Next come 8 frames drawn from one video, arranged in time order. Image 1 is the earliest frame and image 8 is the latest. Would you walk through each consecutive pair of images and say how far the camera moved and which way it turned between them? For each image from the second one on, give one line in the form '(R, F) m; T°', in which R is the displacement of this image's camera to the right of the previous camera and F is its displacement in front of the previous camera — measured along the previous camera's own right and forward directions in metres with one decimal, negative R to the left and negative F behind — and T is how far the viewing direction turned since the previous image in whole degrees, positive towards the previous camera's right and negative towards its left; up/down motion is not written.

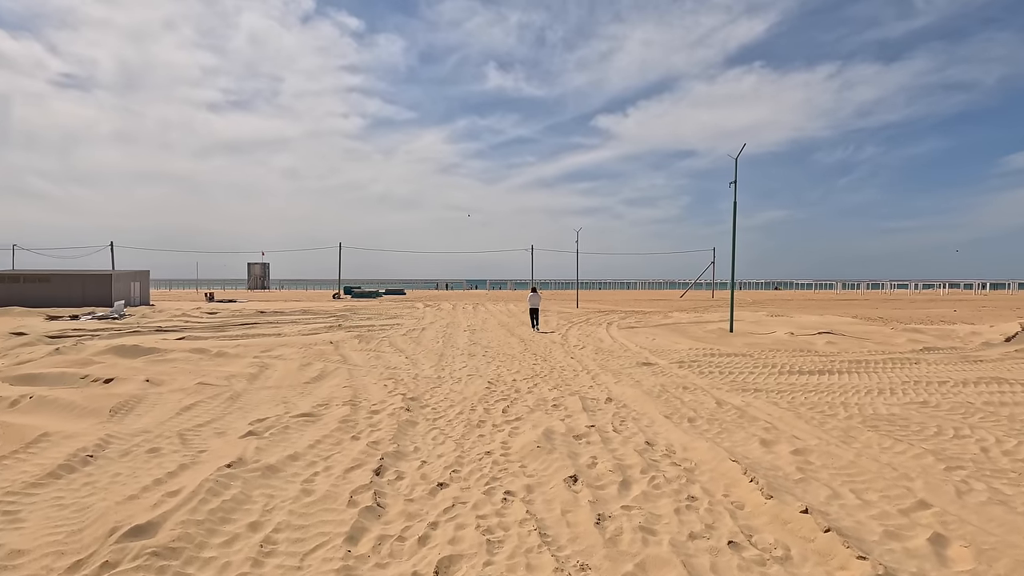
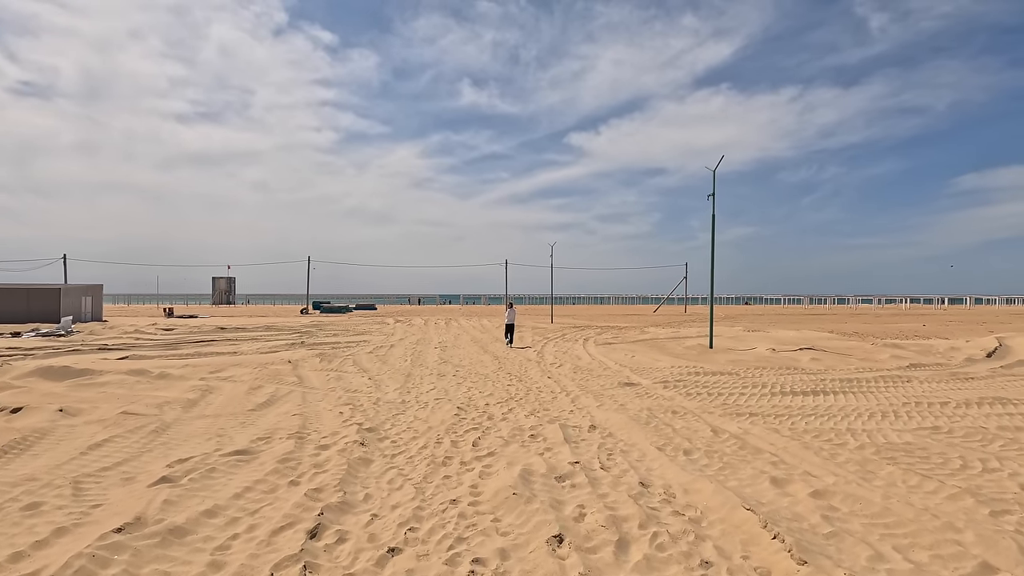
(0.0, +0.9) m; +3°
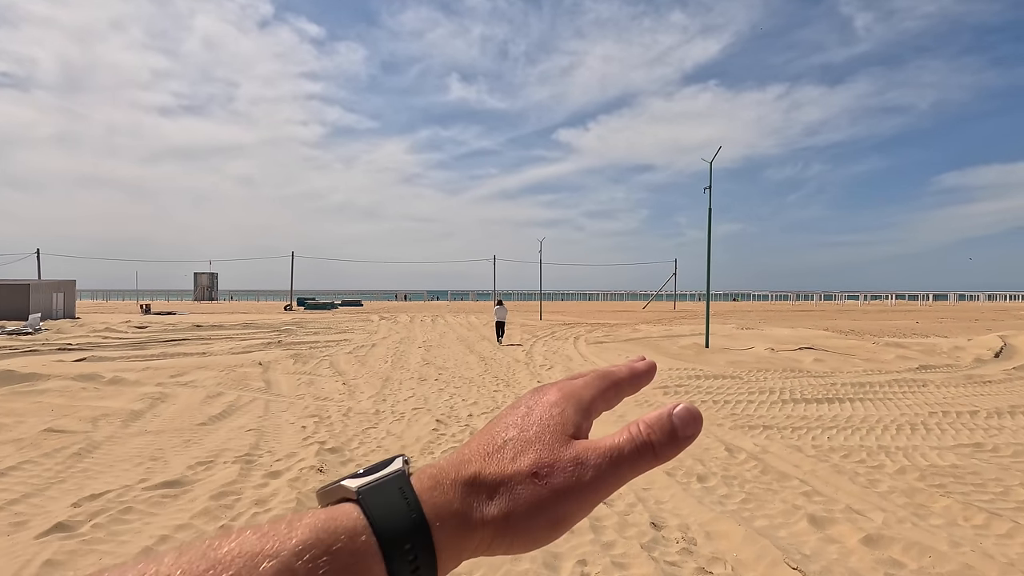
(0.0, +1.0) m; +1°
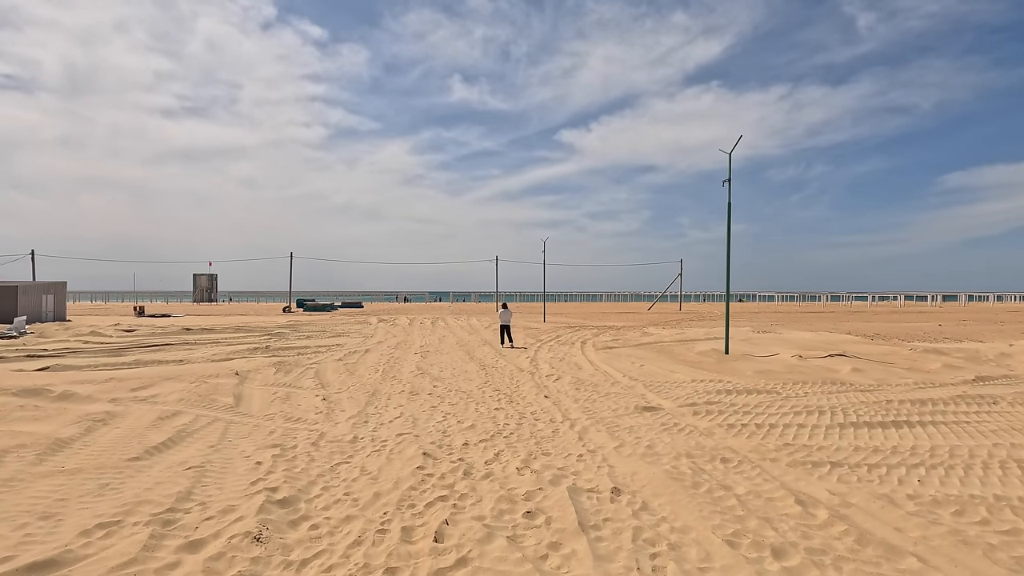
(0.0, +1.5) m; 0°
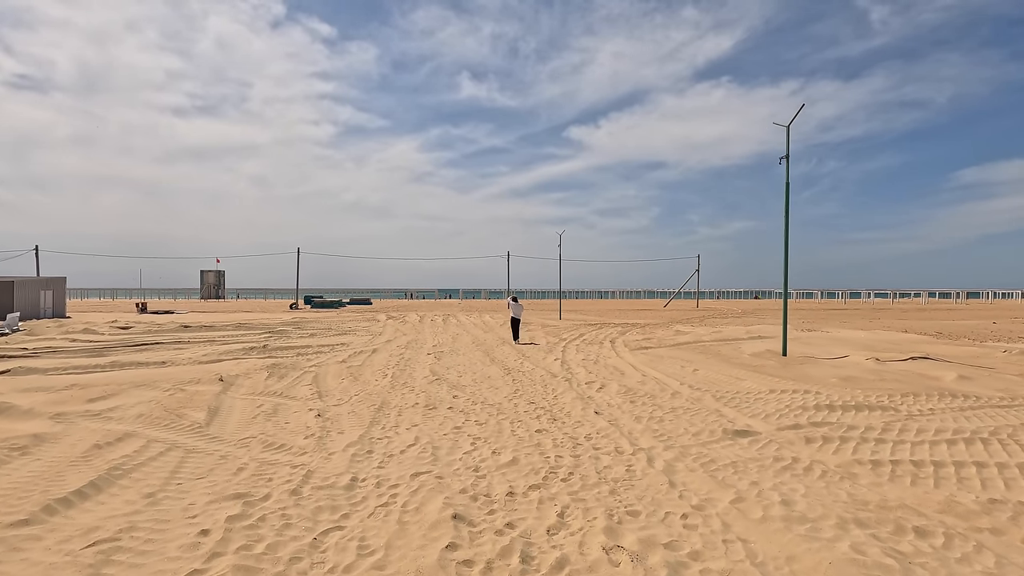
(-0.5, +2.2) m; -1°
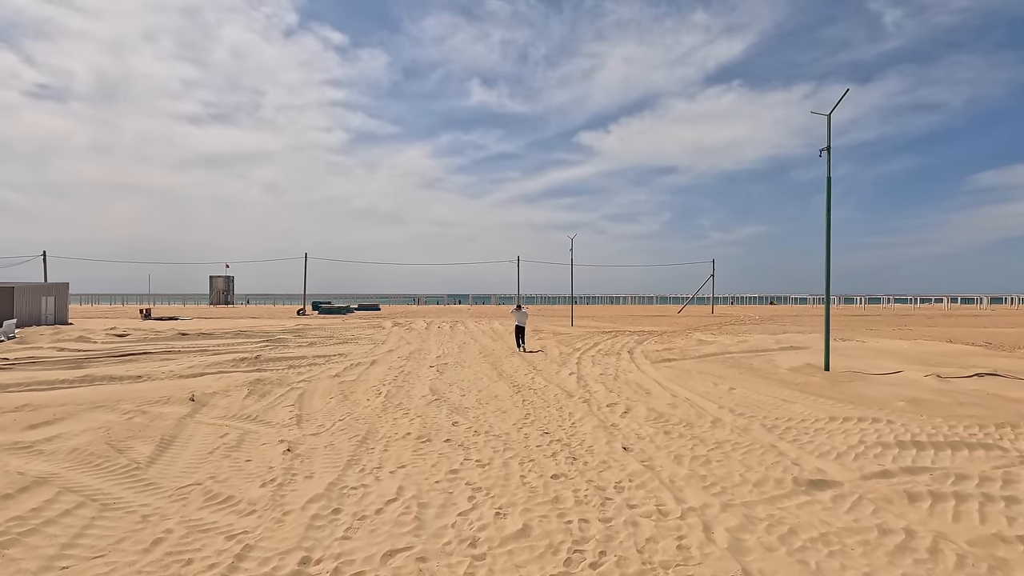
(0.0, +1.5) m; -1°
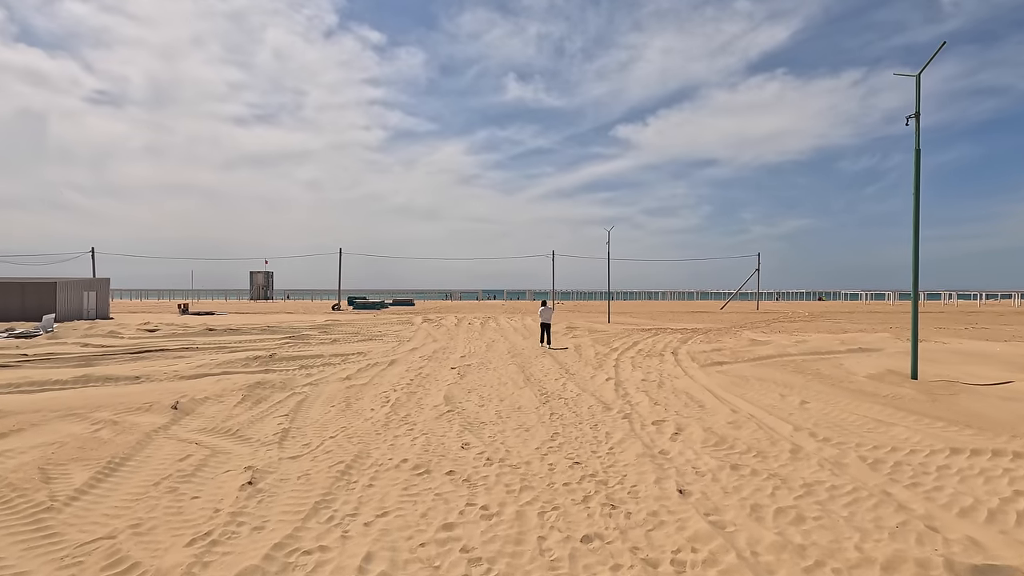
(+0.2, +1.6) m; -4°
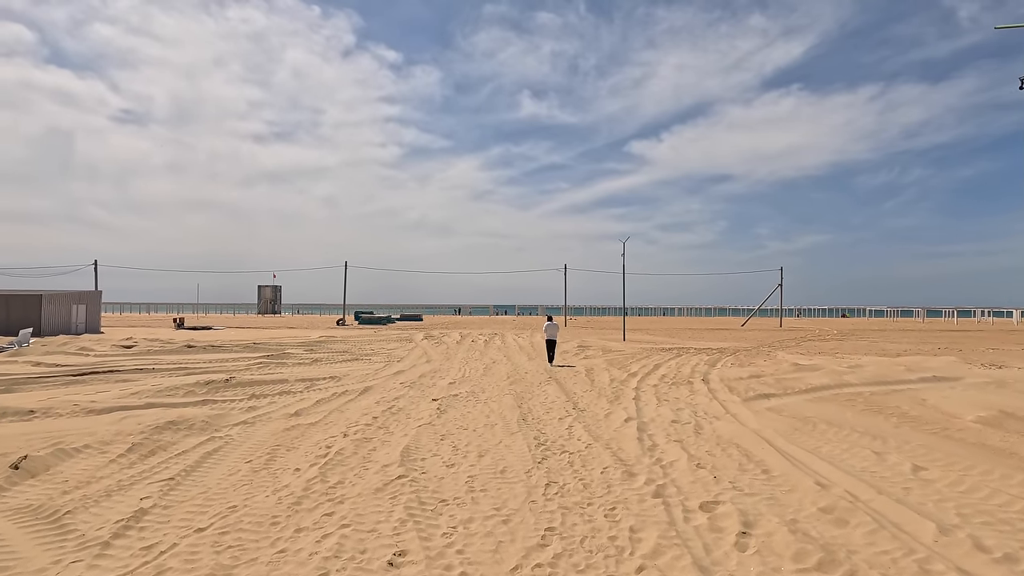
(+0.4, +2.8) m; -1°
